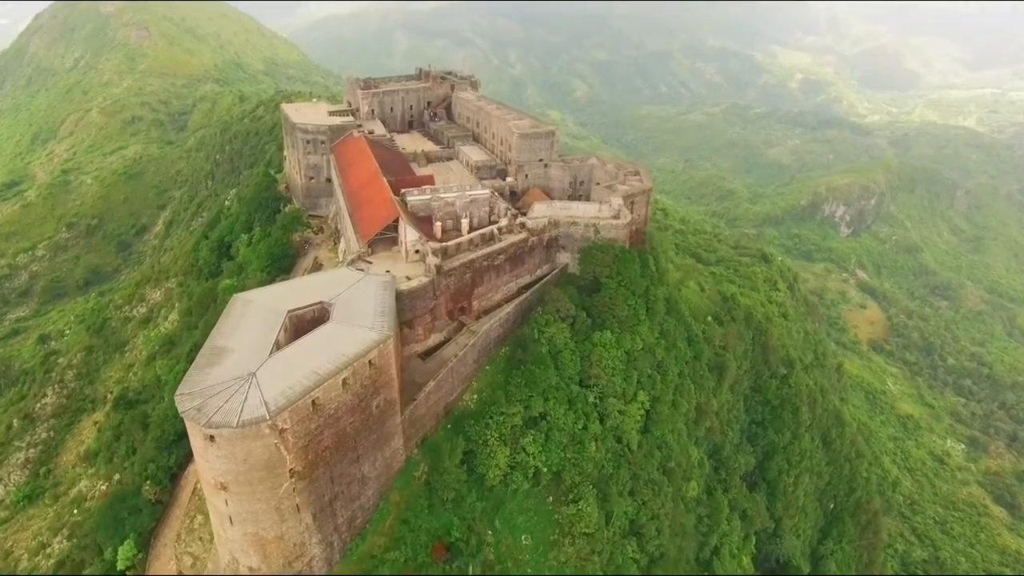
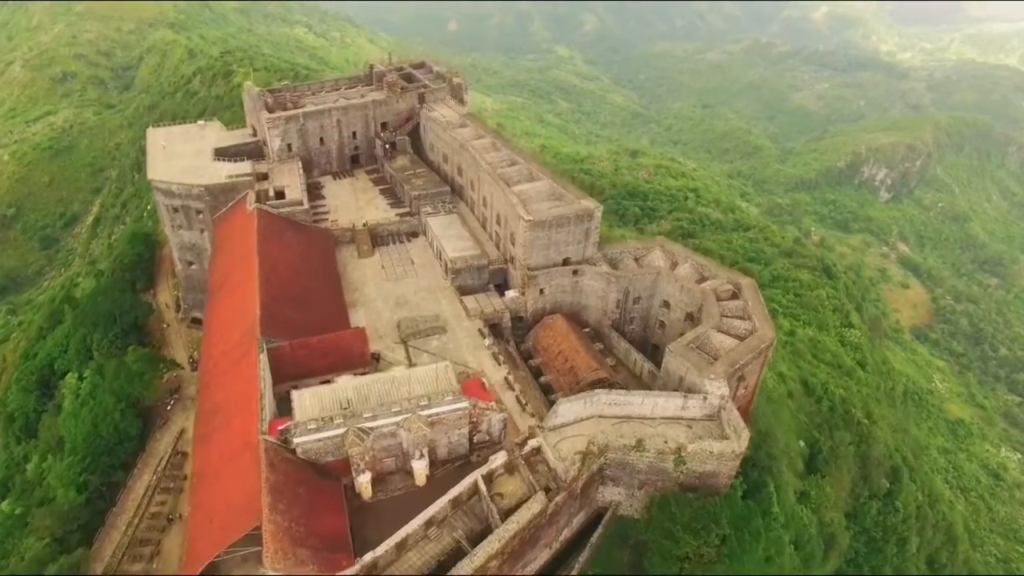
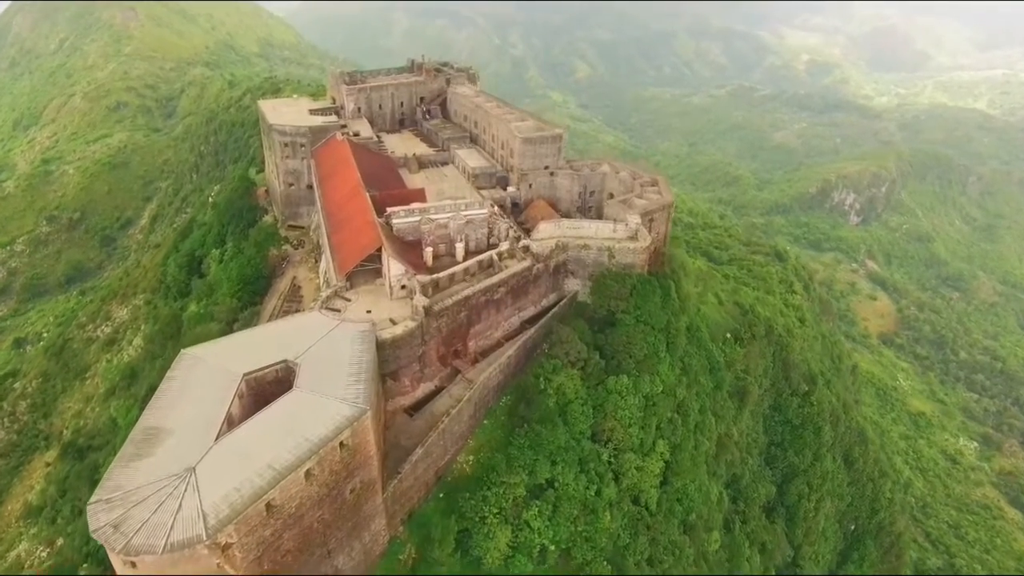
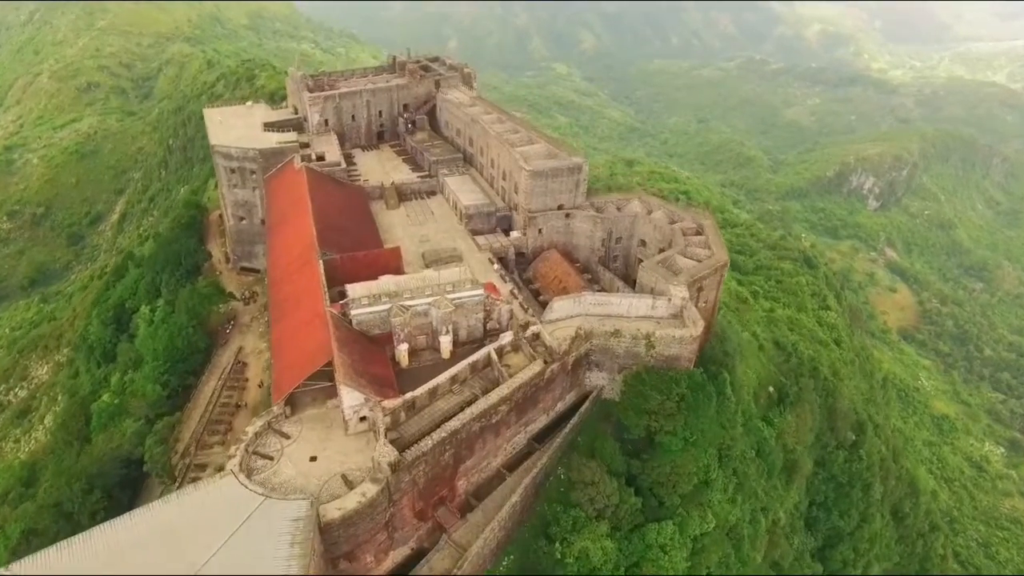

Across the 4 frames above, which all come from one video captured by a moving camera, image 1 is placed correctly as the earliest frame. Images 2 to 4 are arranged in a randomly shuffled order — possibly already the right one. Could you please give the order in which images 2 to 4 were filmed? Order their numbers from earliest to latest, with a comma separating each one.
3, 4, 2
